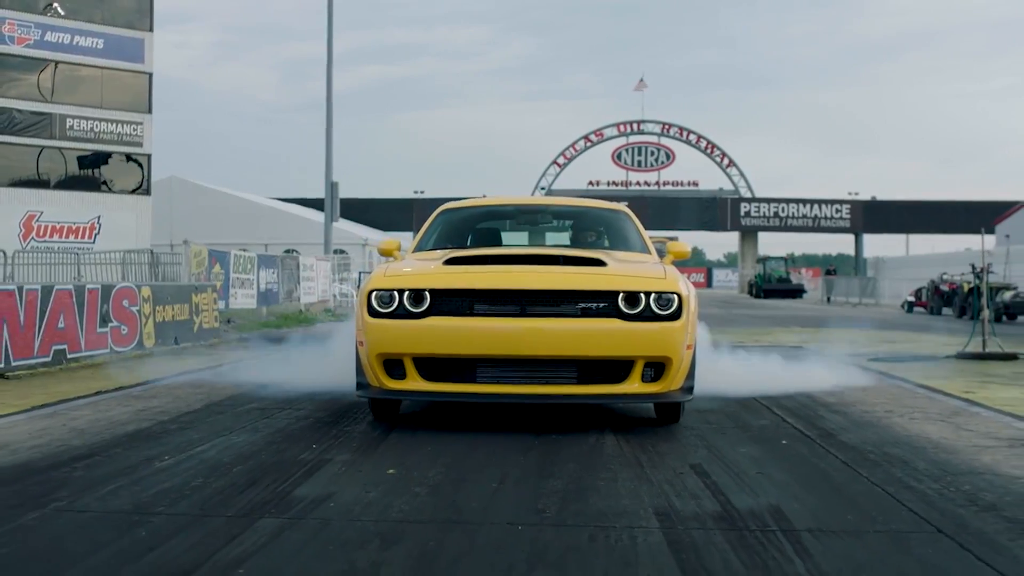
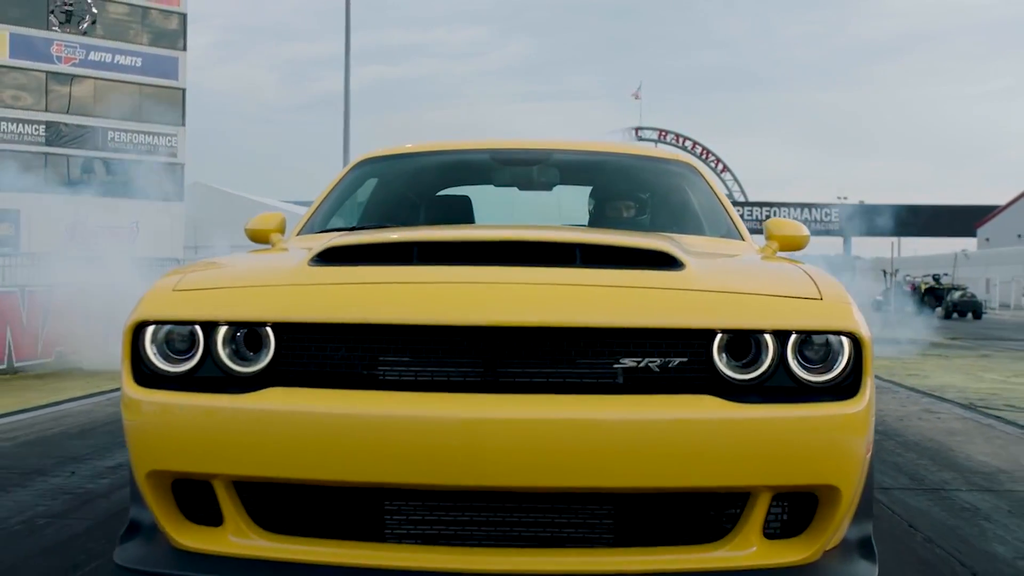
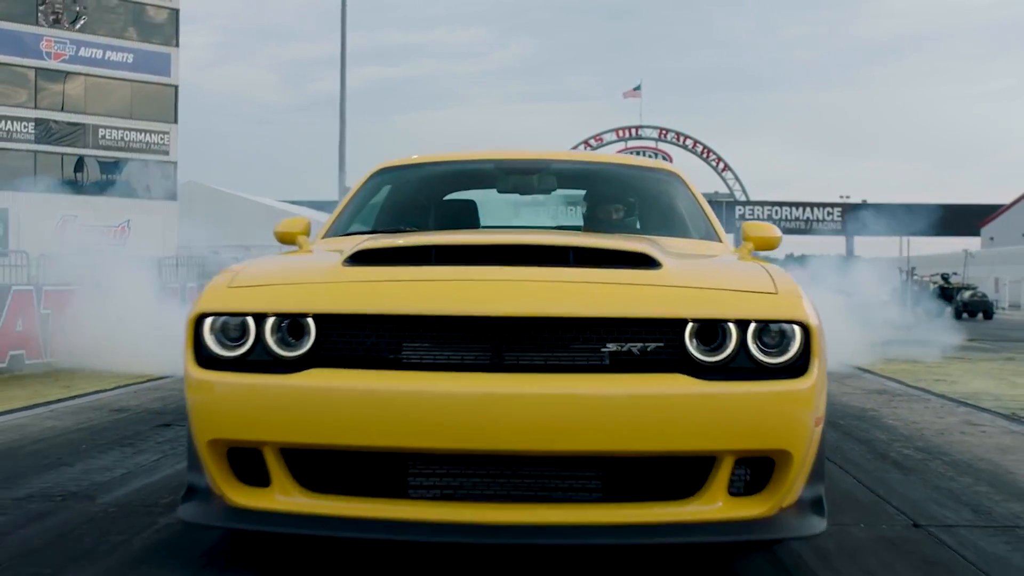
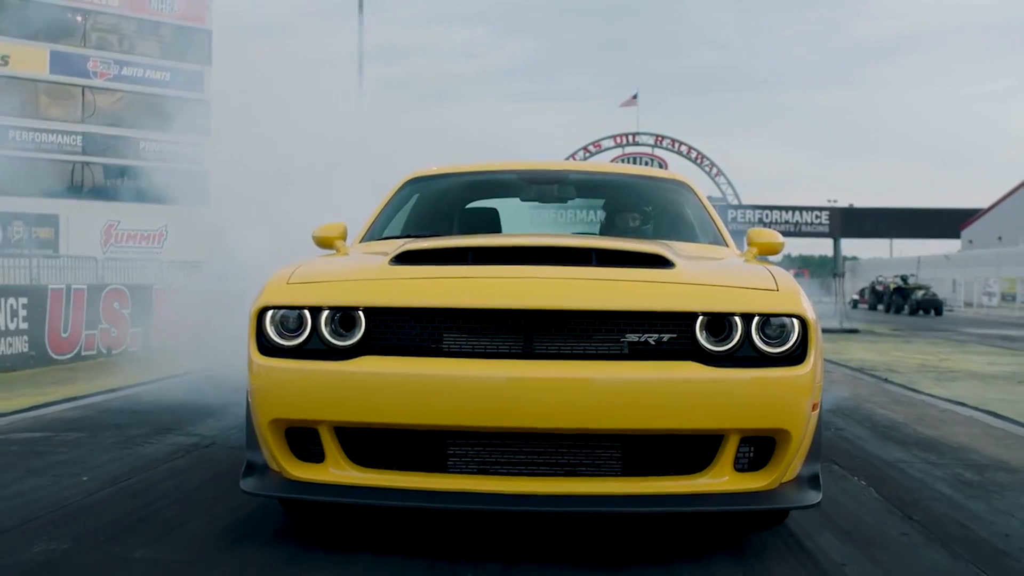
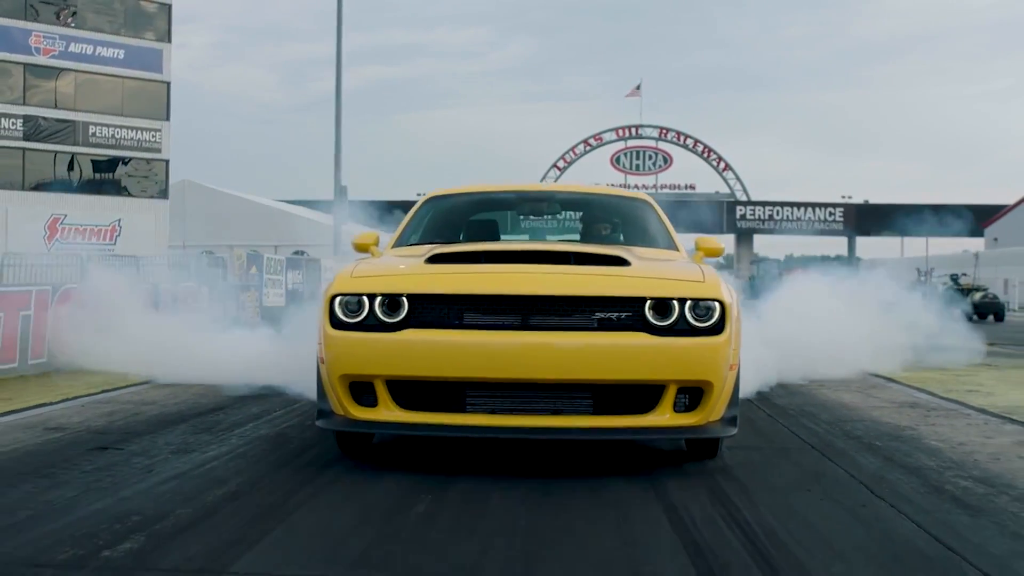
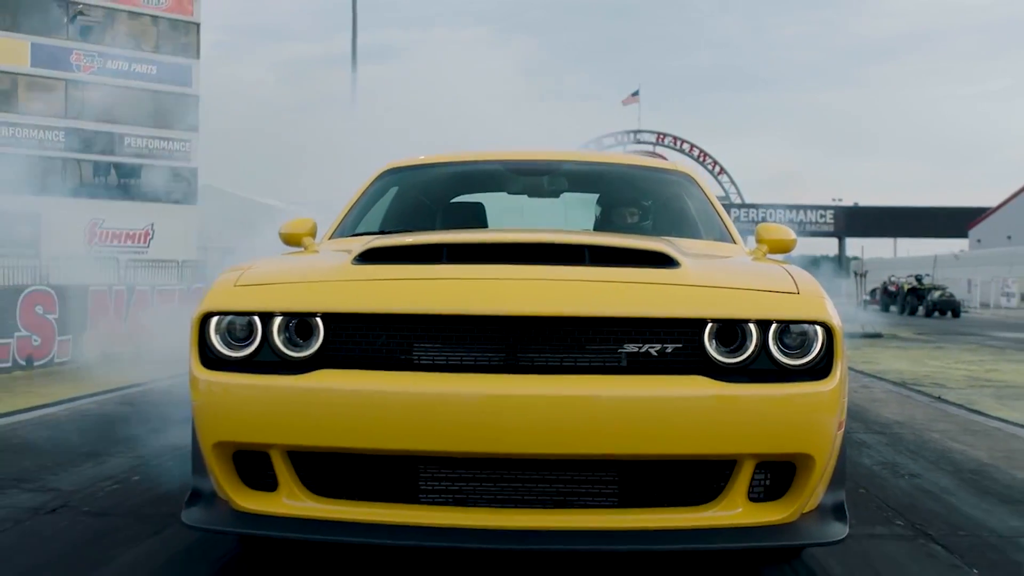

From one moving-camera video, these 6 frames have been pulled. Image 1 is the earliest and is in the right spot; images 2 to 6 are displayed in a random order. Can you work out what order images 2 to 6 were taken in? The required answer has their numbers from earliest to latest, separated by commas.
5, 3, 2, 6, 4
